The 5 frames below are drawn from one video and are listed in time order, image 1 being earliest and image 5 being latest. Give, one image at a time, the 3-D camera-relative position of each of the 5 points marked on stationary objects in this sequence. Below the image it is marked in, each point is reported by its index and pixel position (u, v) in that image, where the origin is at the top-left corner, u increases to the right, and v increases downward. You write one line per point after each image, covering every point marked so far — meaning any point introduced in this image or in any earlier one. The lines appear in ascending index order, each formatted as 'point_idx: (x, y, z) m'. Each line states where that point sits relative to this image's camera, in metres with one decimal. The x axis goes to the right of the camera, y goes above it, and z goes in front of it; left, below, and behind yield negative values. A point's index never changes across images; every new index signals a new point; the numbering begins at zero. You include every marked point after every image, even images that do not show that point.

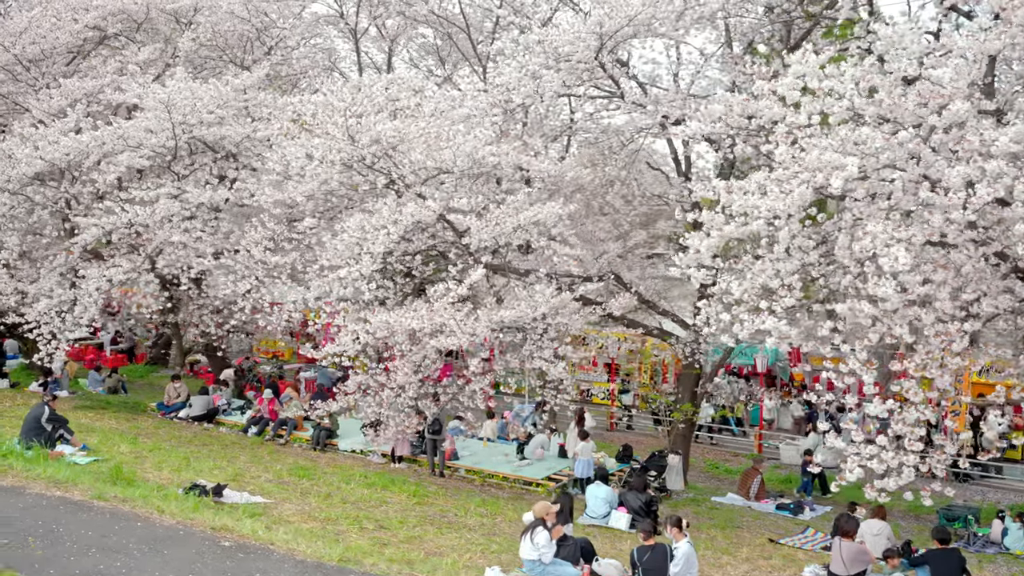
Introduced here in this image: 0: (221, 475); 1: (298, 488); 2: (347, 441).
0: (-4.5, -2.9, +13.2) m
1: (-3.3, -3.1, +13.1) m
2: (-3.6, -3.3, +18.6) m
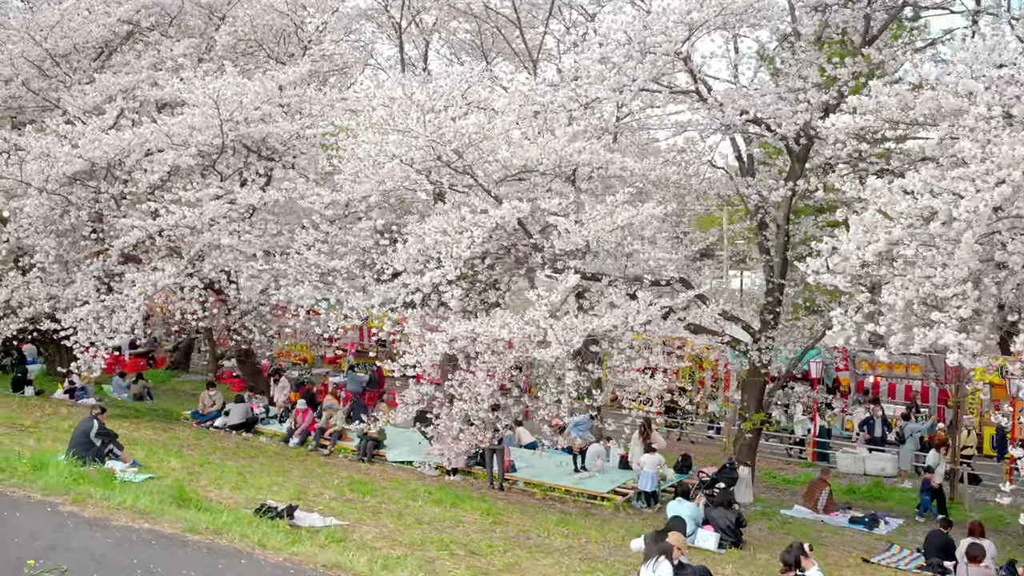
0: (-3.3, -3.0, +12.4) m
1: (-2.1, -3.1, +12.3) m
2: (-2.4, -3.4, +17.9) m
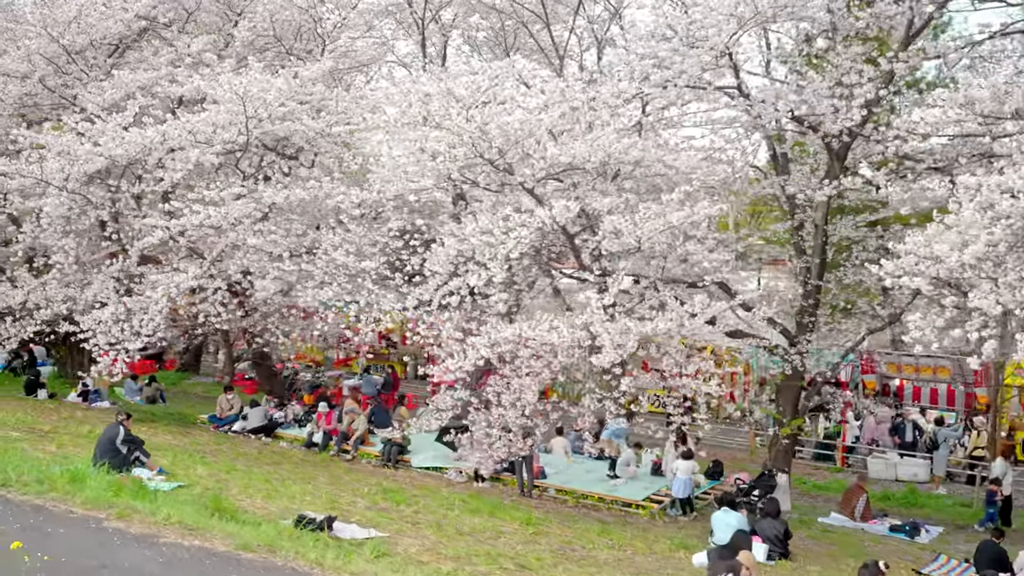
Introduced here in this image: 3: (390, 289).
0: (-2.7, -3.0, +12.0) m
1: (-1.5, -3.2, +11.9) m
2: (-1.9, -3.4, +17.4) m
3: (-2.1, 0.0, +14.5) m
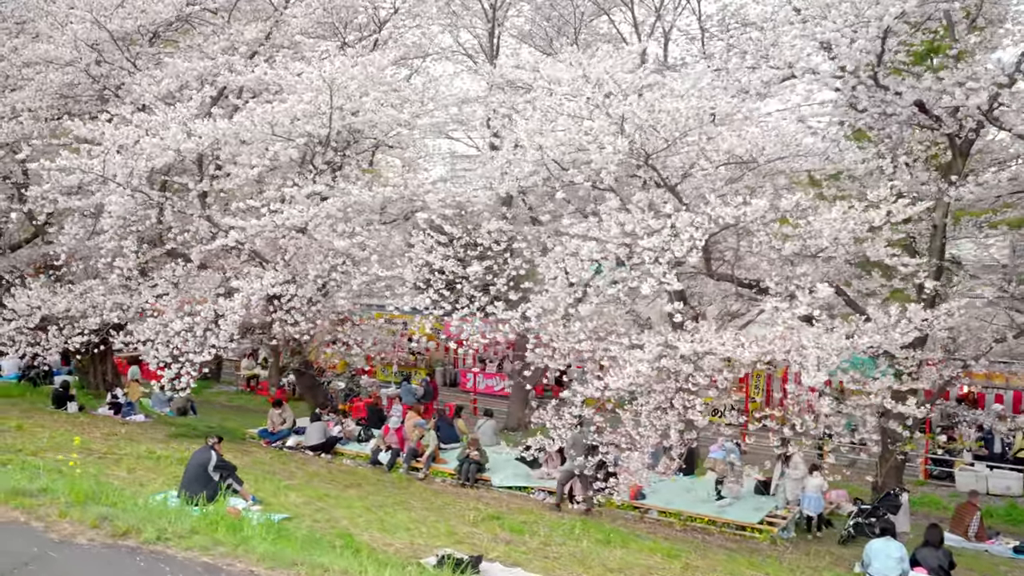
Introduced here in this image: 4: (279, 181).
0: (-0.9, -3.1, +10.7) m
1: (+0.3, -3.3, +10.7) m
2: (-0.2, -3.5, +16.2) m
3: (-0.3, -0.1, +13.3) m
4: (-4.1, +1.9, +15.0) m
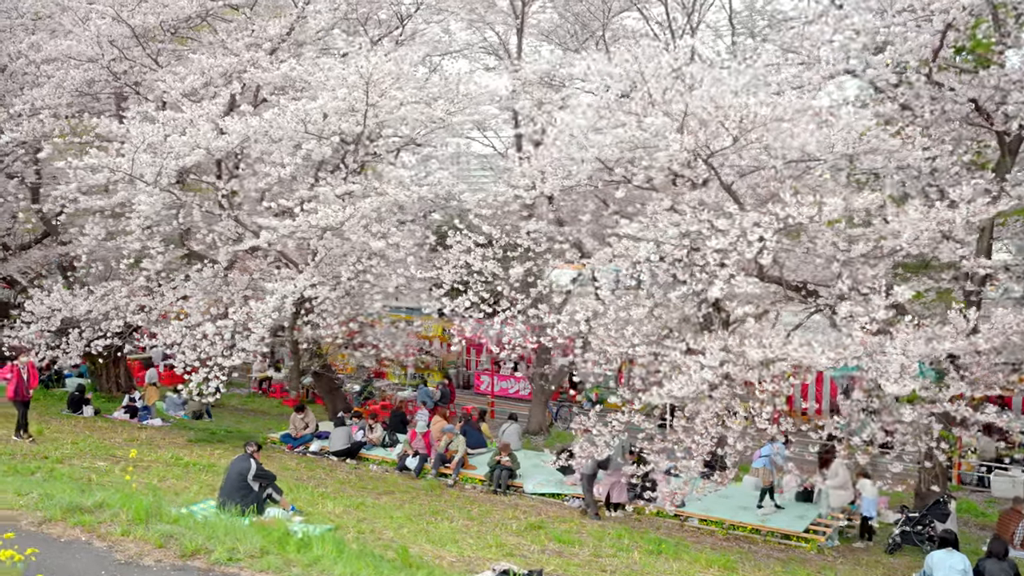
0: (-0.3, -3.1, +10.4) m
1: (+0.9, -3.3, +10.3) m
2: (+0.4, -3.6, +15.8) m
3: (+0.3, -0.2, +12.9) m
4: (-3.5, +1.8, +14.6) m
